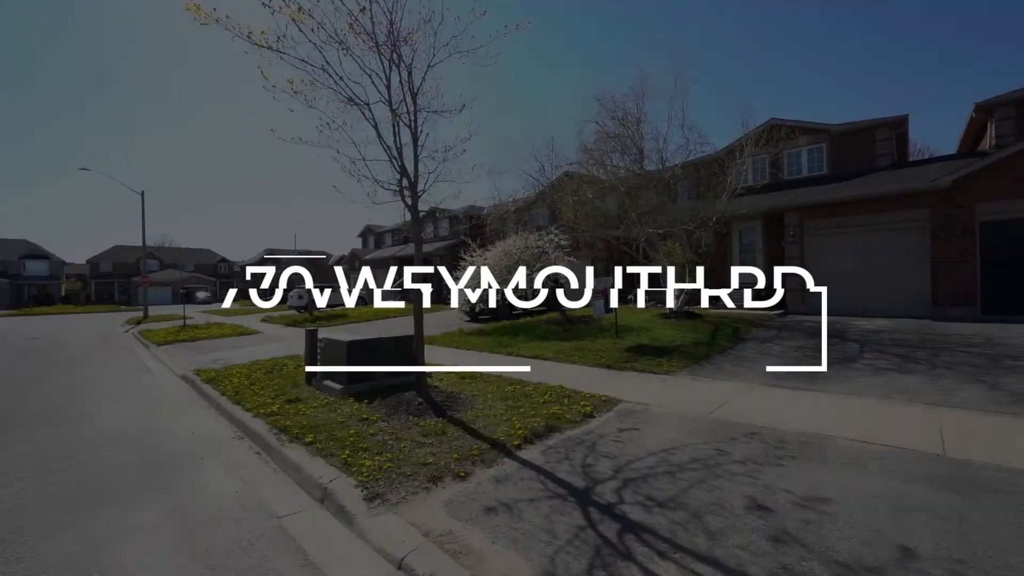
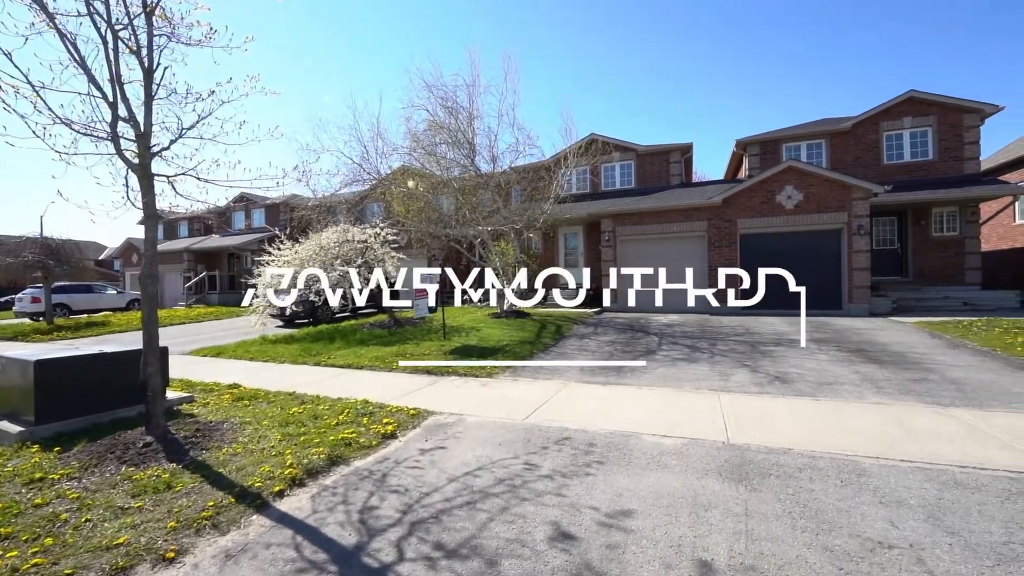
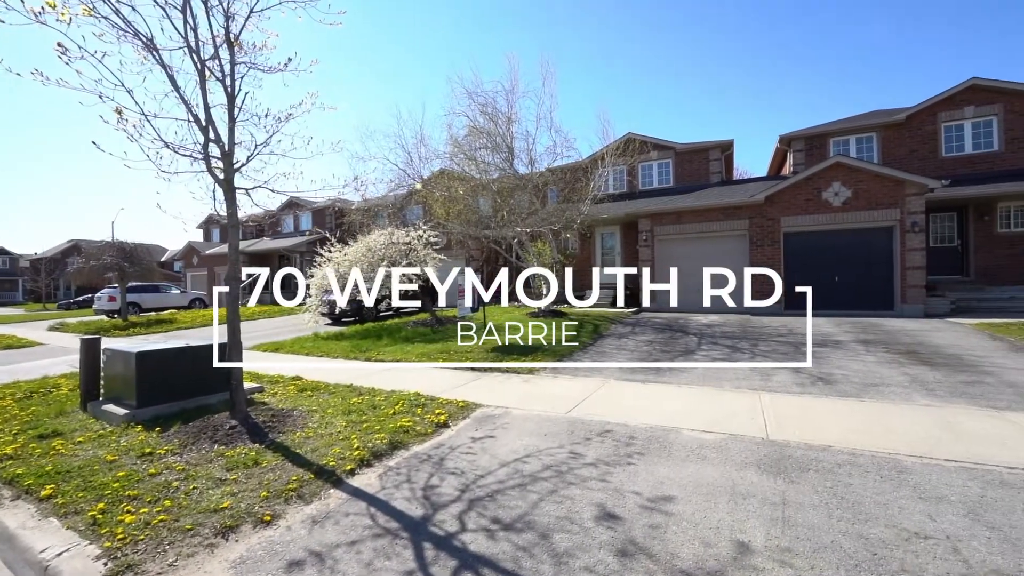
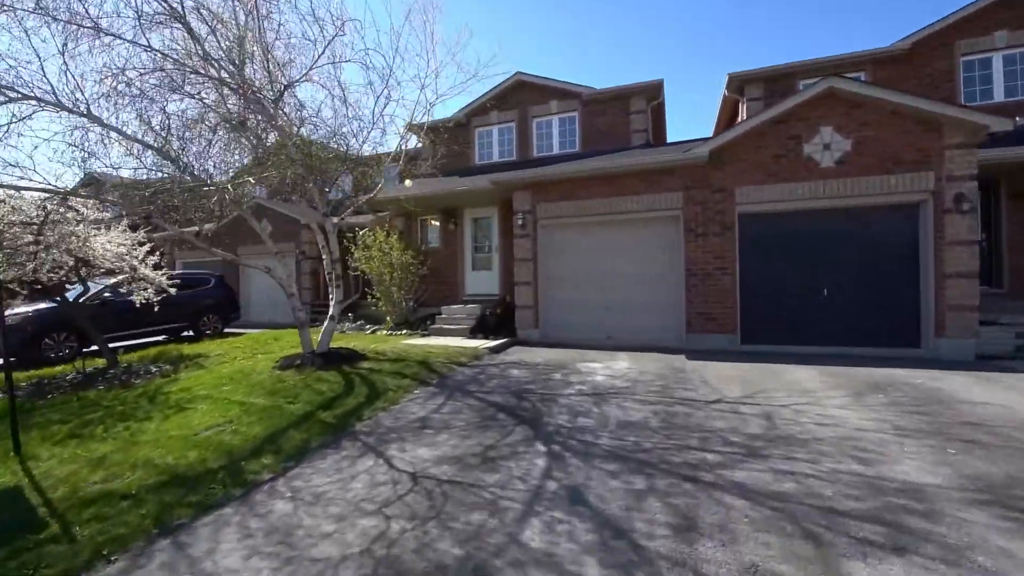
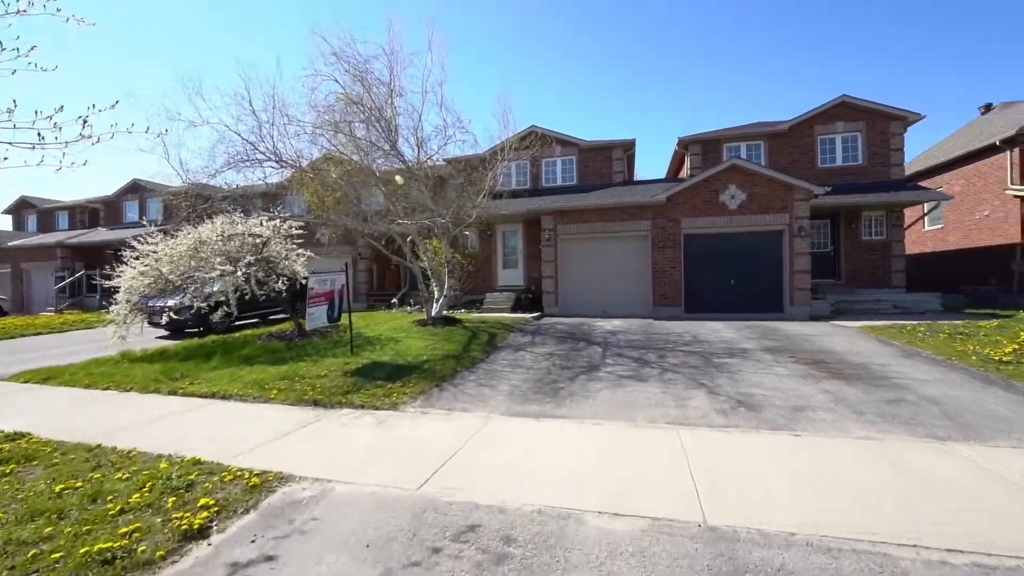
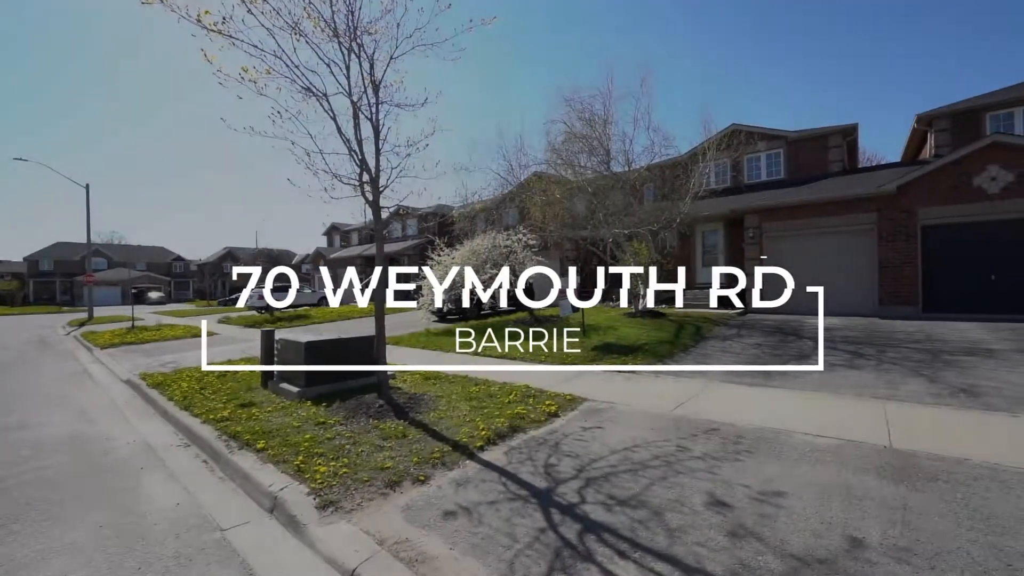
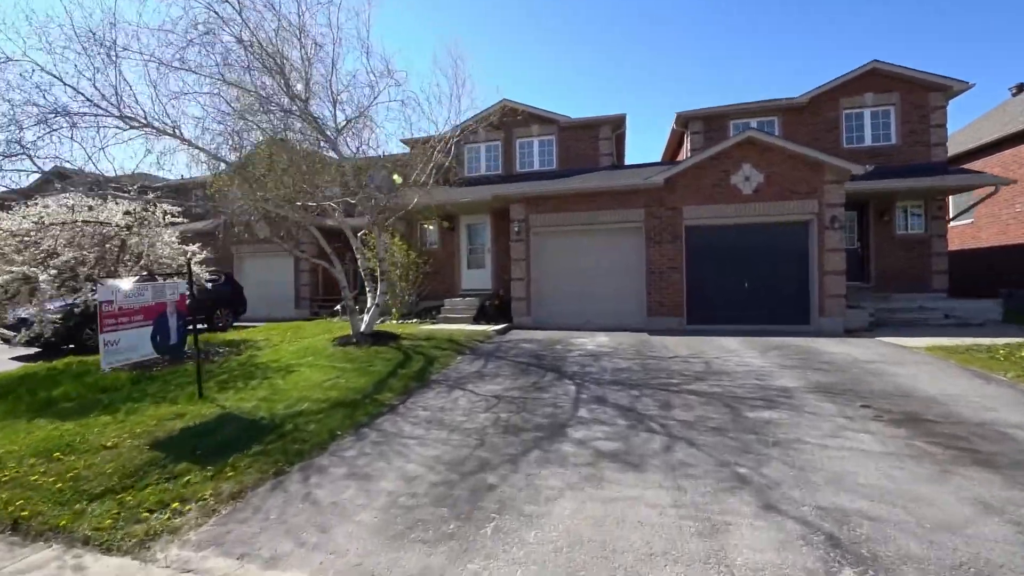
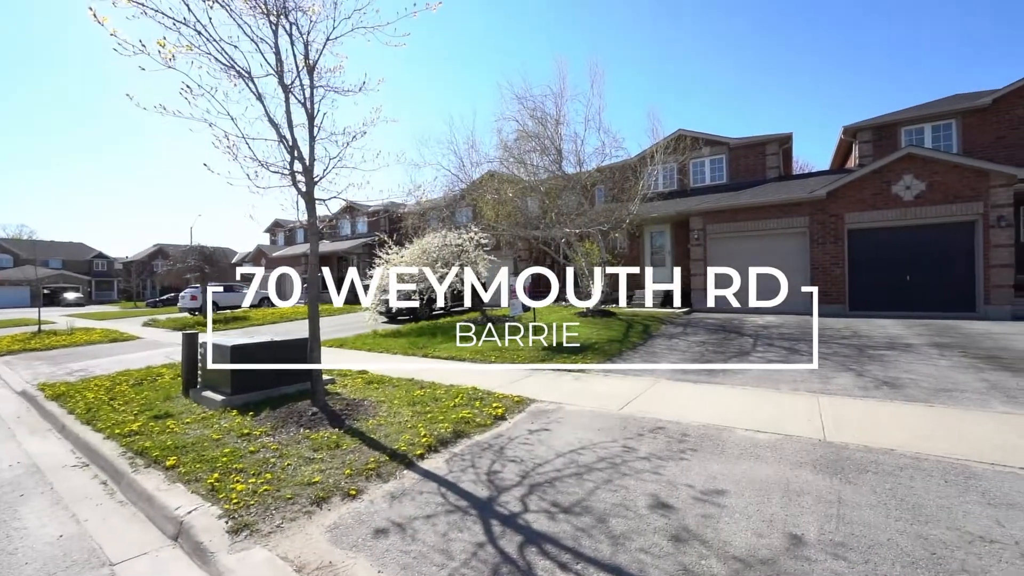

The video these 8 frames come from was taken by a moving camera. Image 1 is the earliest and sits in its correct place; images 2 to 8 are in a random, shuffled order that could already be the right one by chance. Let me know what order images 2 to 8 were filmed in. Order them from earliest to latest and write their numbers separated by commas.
6, 8, 3, 2, 5, 7, 4
